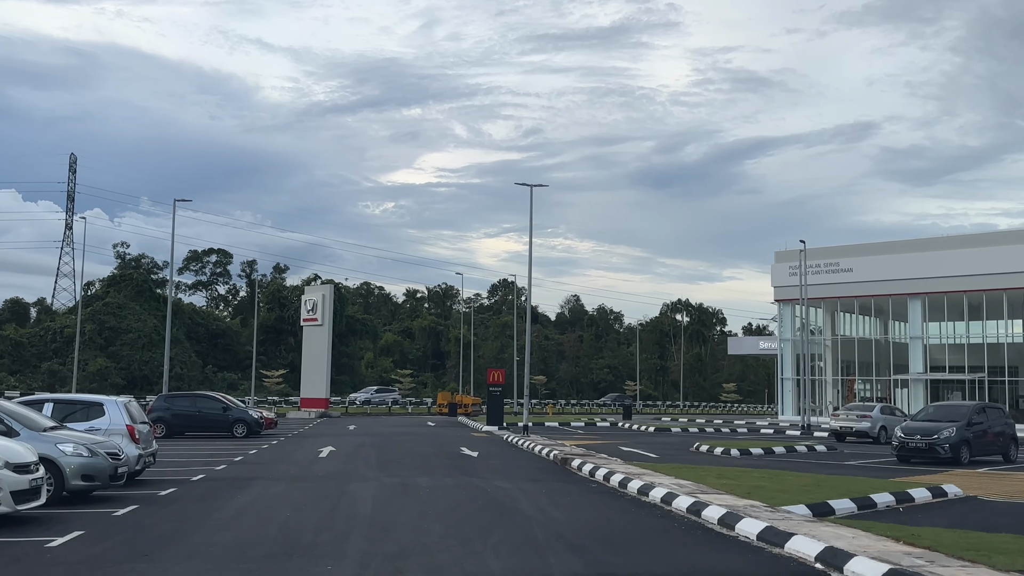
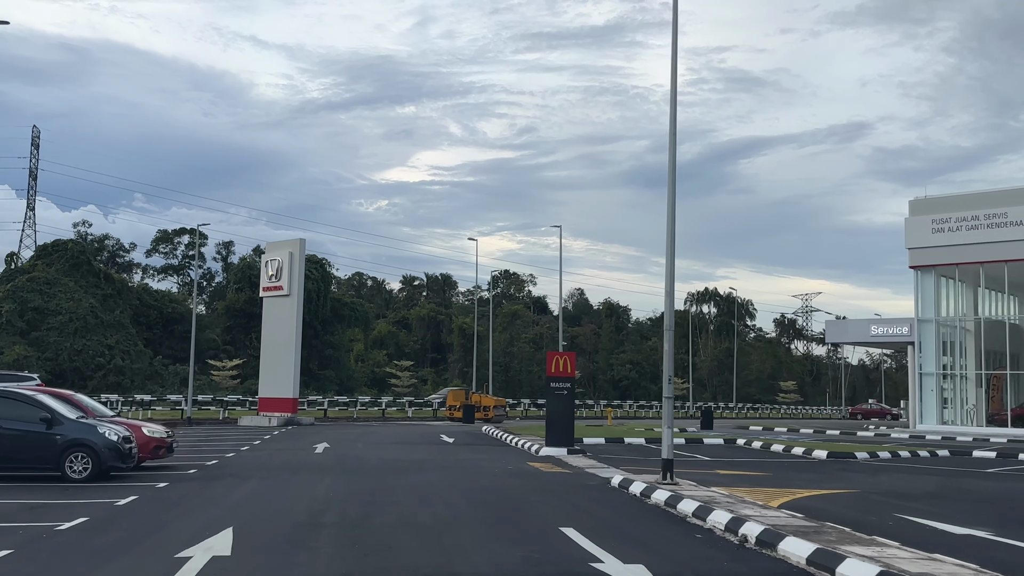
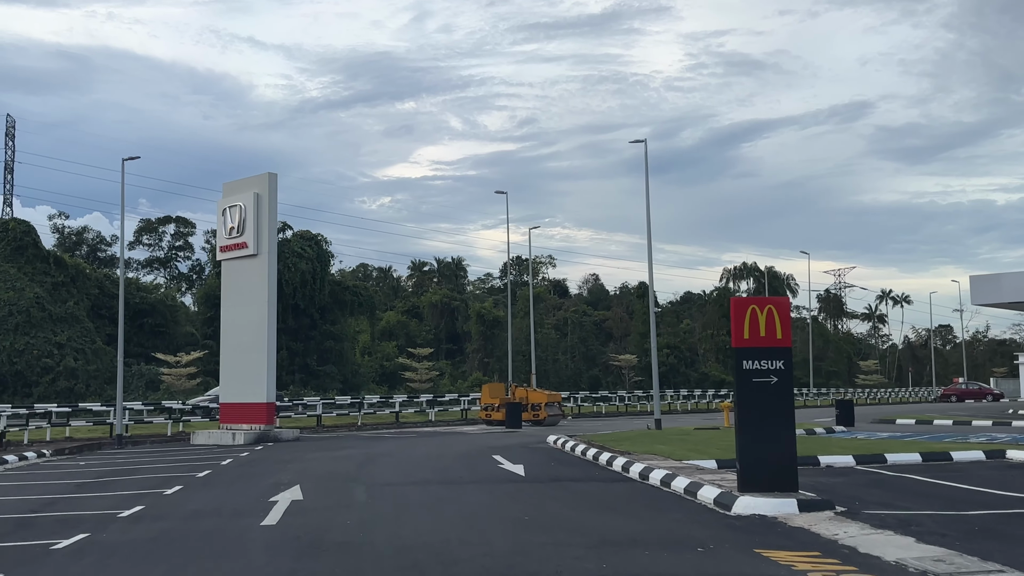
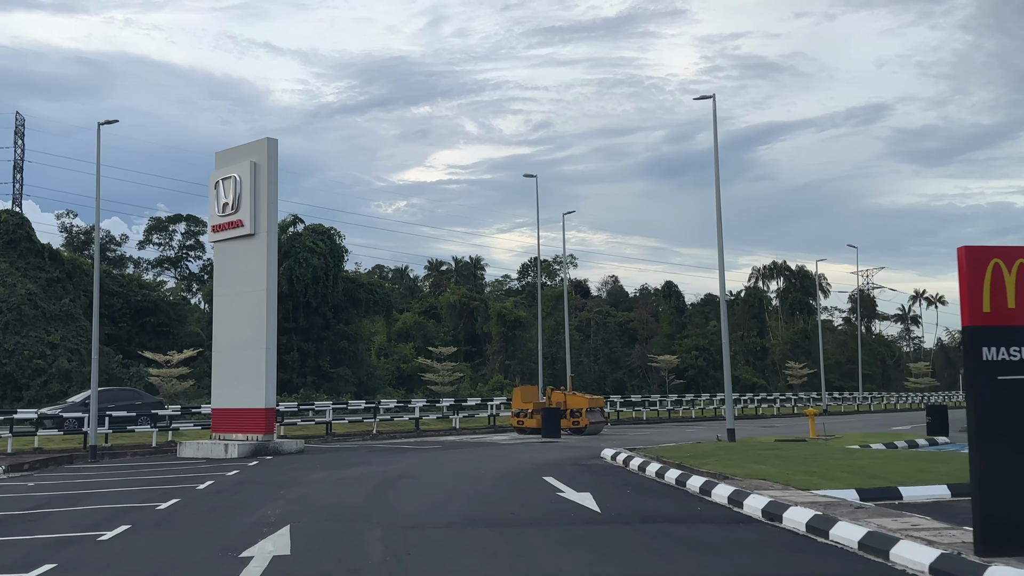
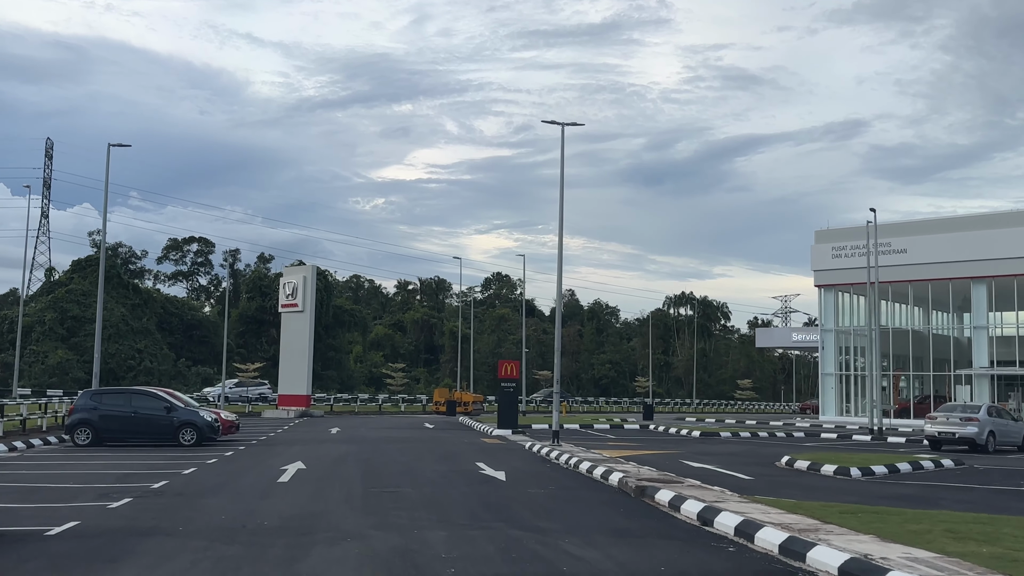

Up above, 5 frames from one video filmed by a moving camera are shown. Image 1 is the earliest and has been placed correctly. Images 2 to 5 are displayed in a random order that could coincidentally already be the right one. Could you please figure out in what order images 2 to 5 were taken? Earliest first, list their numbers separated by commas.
5, 2, 3, 4
